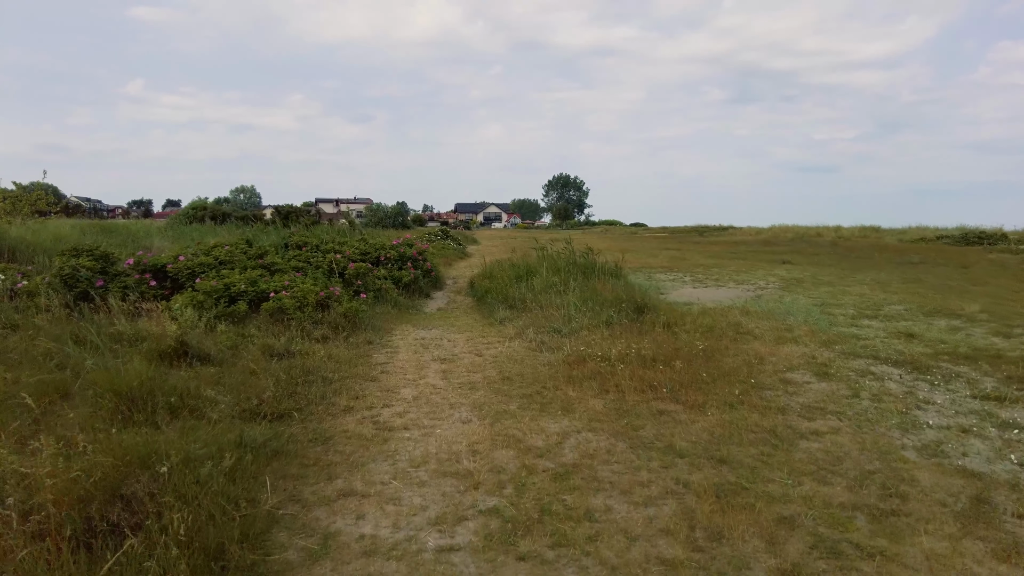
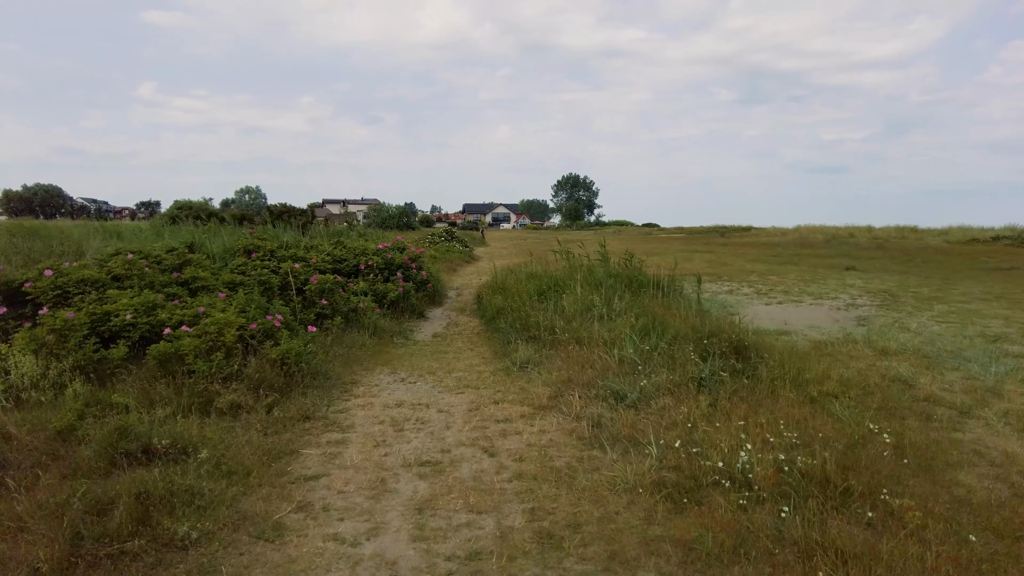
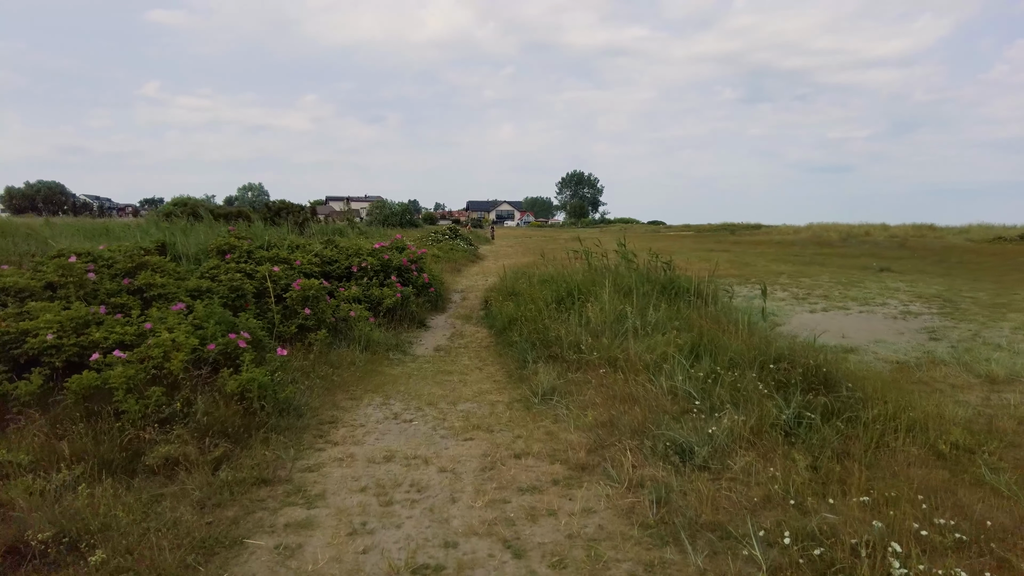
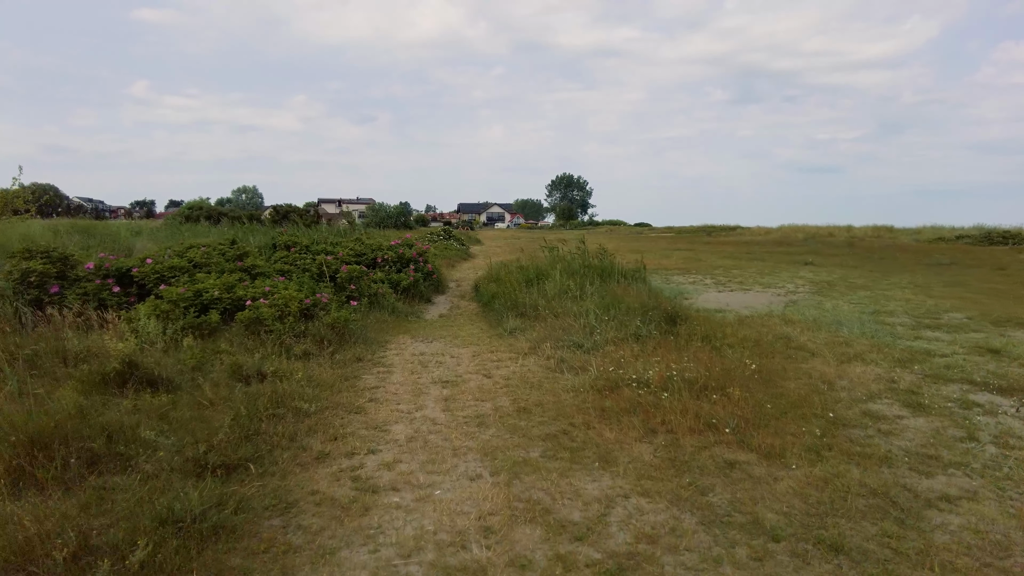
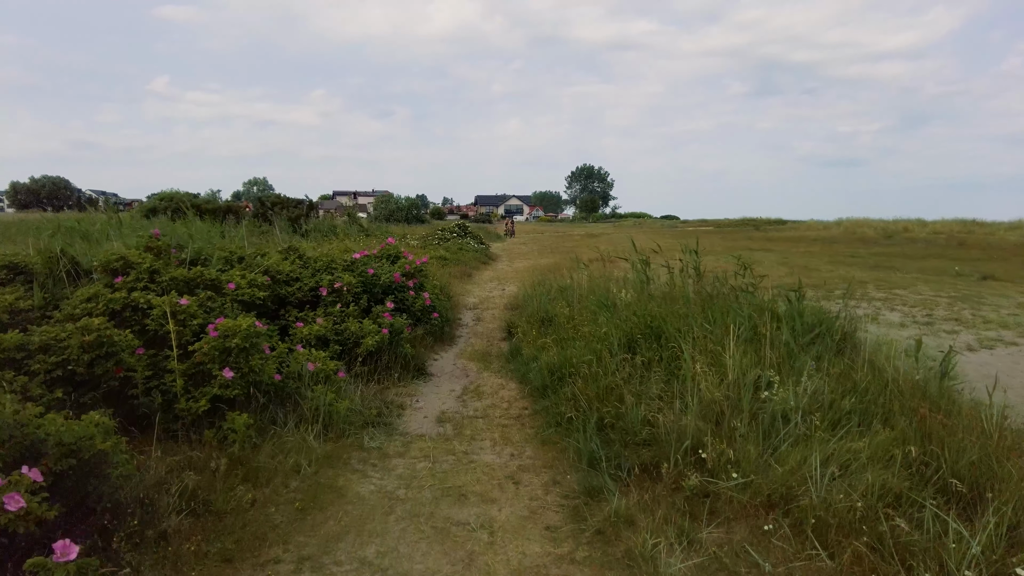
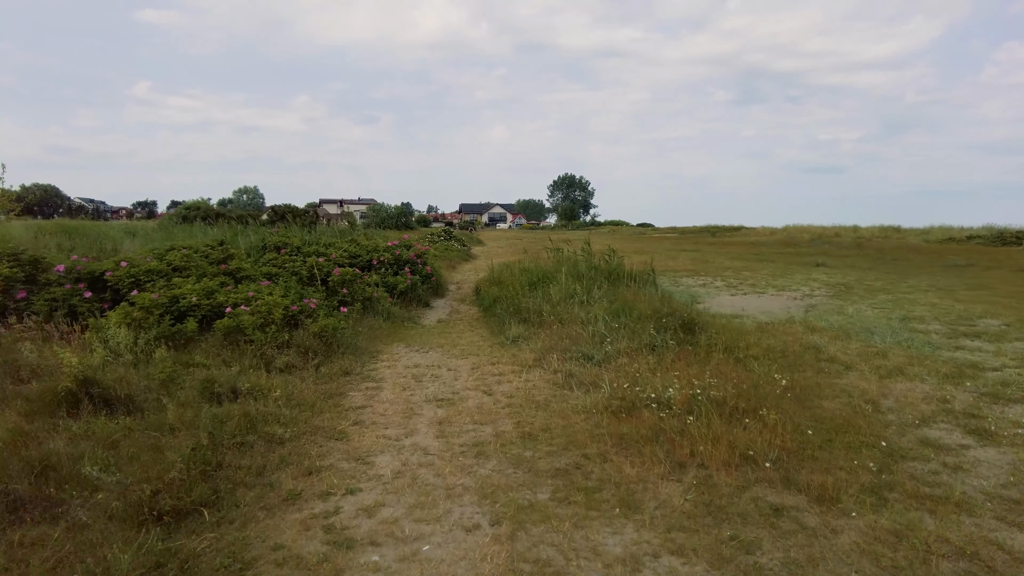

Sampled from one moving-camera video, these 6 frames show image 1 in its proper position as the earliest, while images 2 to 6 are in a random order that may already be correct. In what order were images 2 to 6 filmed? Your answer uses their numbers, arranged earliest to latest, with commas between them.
4, 6, 2, 3, 5
